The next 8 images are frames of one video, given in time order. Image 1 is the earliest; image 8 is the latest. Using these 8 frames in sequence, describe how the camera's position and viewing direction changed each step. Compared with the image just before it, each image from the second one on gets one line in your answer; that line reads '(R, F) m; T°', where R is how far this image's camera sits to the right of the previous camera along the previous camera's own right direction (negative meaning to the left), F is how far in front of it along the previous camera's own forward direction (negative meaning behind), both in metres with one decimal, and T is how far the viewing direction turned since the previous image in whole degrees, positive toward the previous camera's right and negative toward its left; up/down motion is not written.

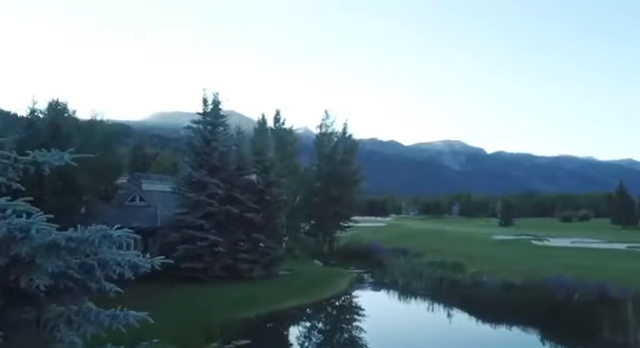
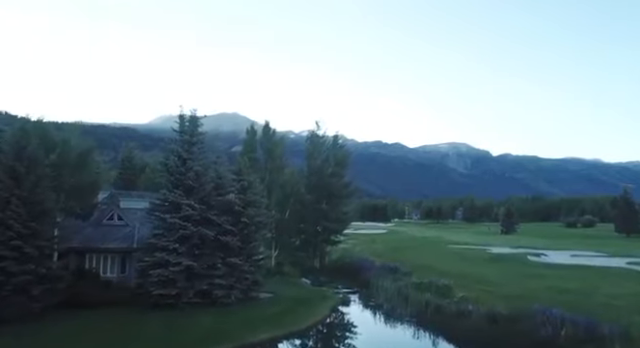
(+1.8, +1.5) m; -1°
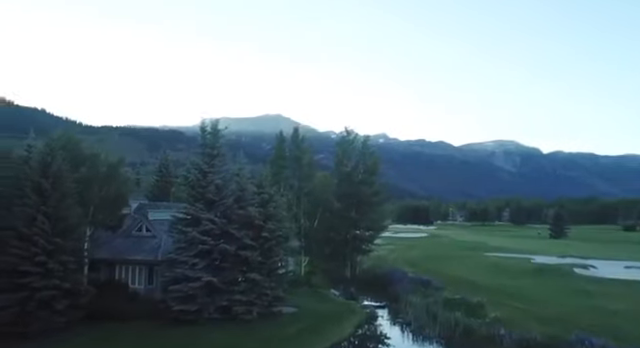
(+1.5, +1.2) m; -5°
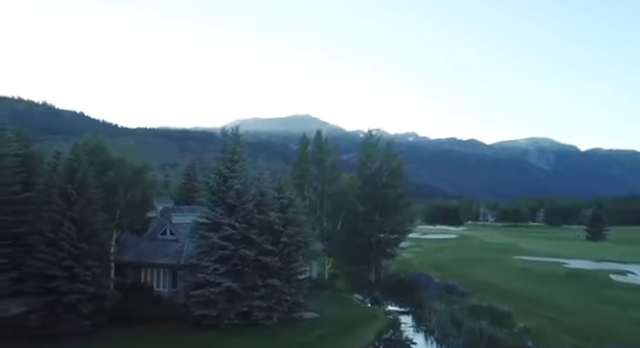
(+0.6, +0.4) m; -3°
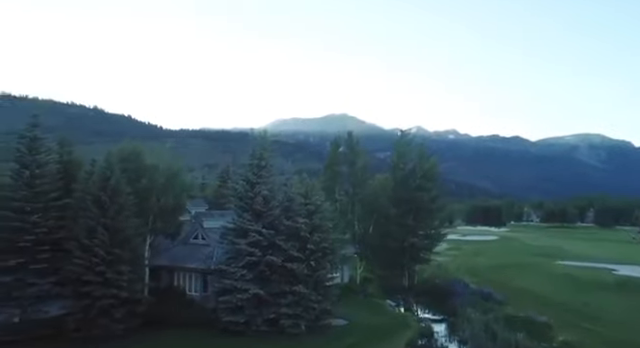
(+0.9, +0.5) m; -5°
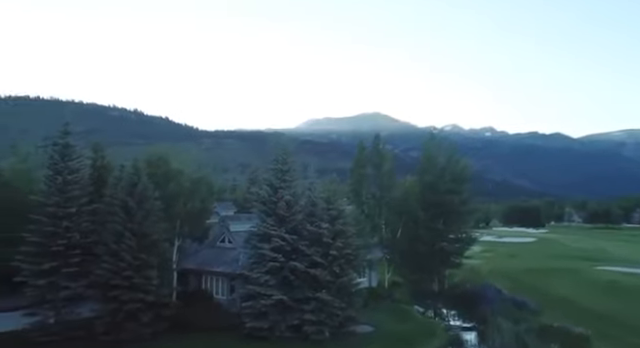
(+0.8, +0.5) m; -4°
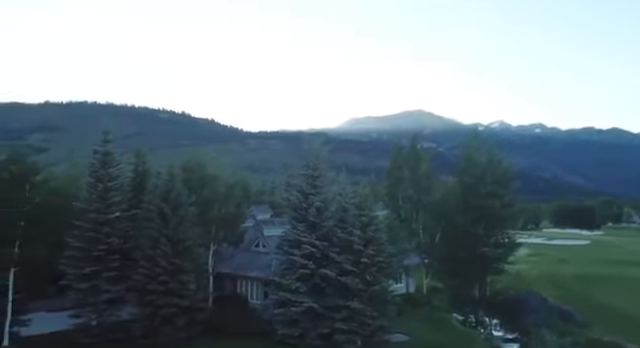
(+0.9, +0.7) m; -5°
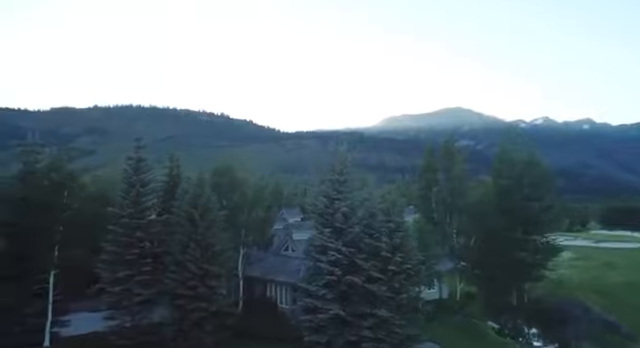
(+0.8, +0.7) m; -5°
